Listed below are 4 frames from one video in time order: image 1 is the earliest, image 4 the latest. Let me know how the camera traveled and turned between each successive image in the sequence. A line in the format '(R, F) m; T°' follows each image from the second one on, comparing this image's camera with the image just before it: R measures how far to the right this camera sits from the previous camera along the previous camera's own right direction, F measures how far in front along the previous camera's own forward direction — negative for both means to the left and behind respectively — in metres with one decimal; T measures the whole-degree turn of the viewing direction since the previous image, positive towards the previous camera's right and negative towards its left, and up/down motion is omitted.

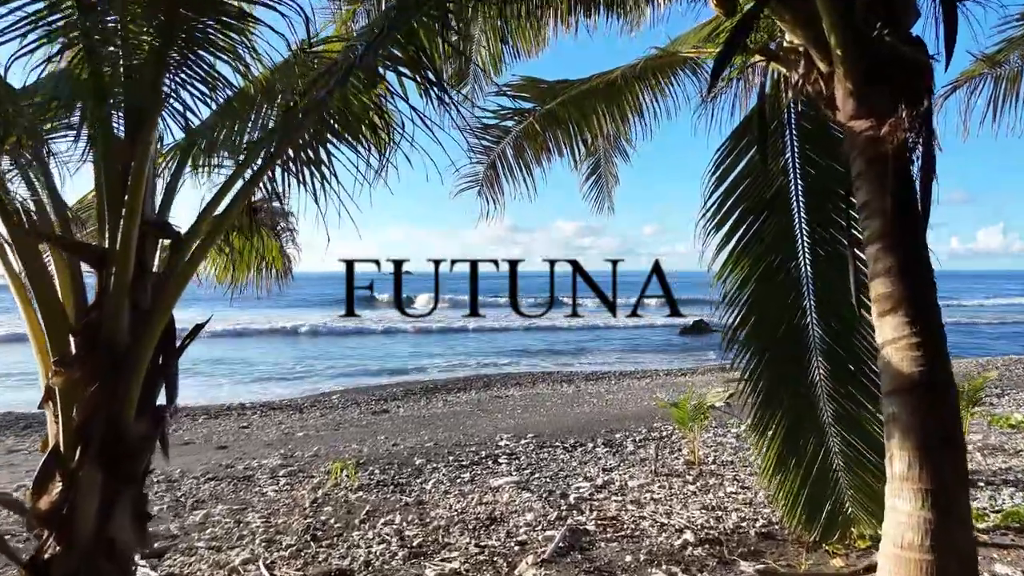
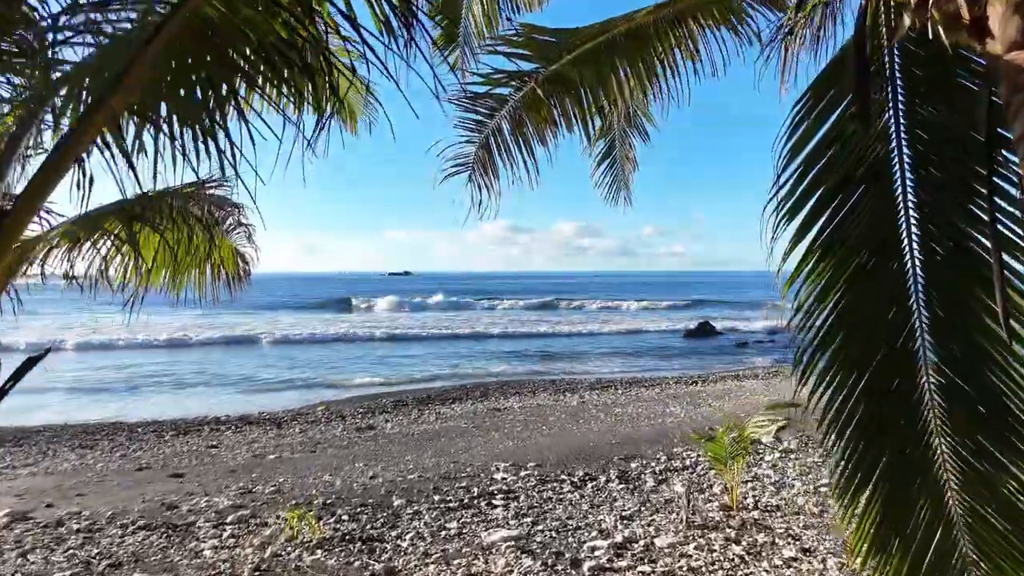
(0.0, +1.0) m; 0°
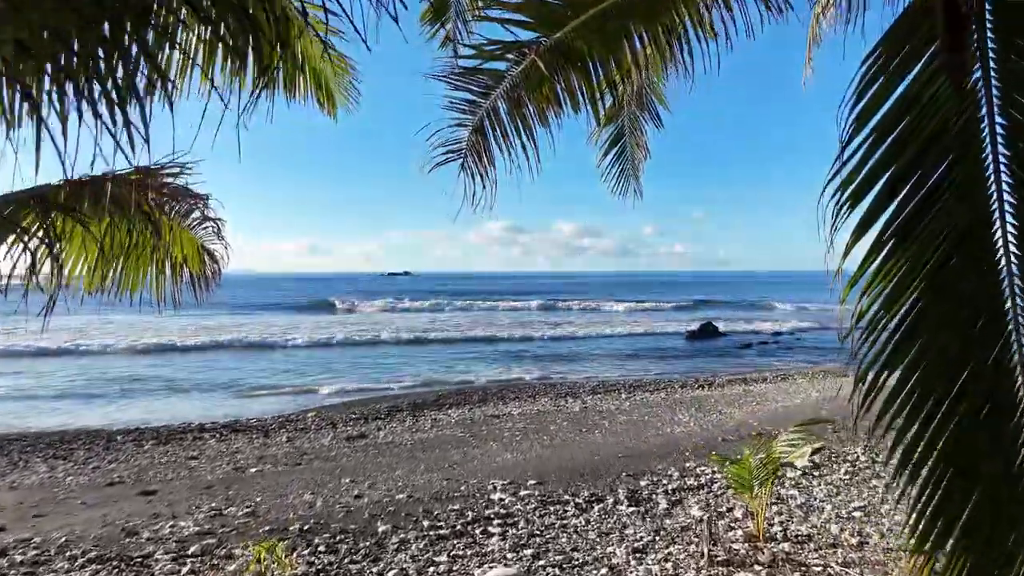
(0.0, +0.5) m; 0°
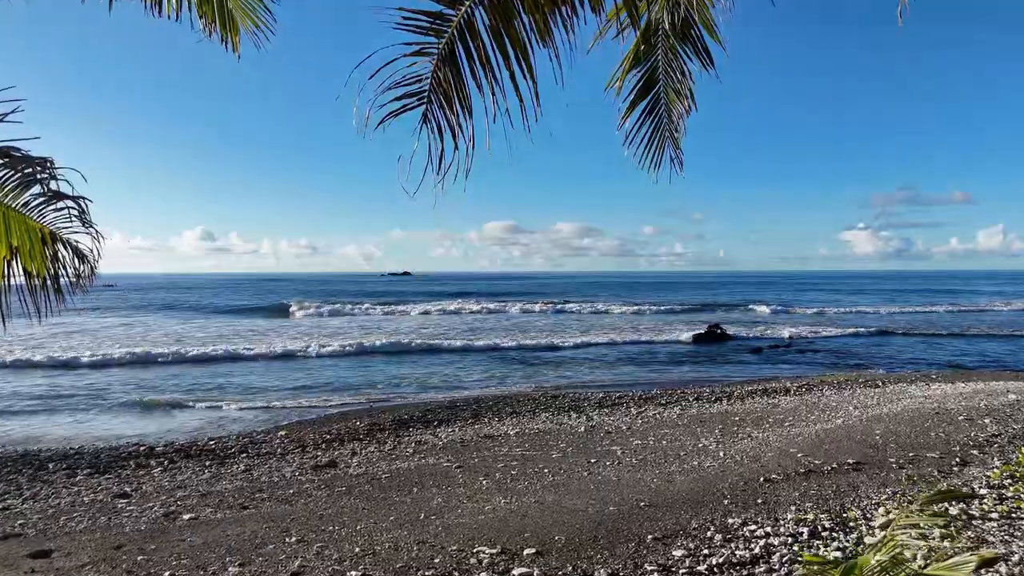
(+0.1, +1.3) m; 0°
